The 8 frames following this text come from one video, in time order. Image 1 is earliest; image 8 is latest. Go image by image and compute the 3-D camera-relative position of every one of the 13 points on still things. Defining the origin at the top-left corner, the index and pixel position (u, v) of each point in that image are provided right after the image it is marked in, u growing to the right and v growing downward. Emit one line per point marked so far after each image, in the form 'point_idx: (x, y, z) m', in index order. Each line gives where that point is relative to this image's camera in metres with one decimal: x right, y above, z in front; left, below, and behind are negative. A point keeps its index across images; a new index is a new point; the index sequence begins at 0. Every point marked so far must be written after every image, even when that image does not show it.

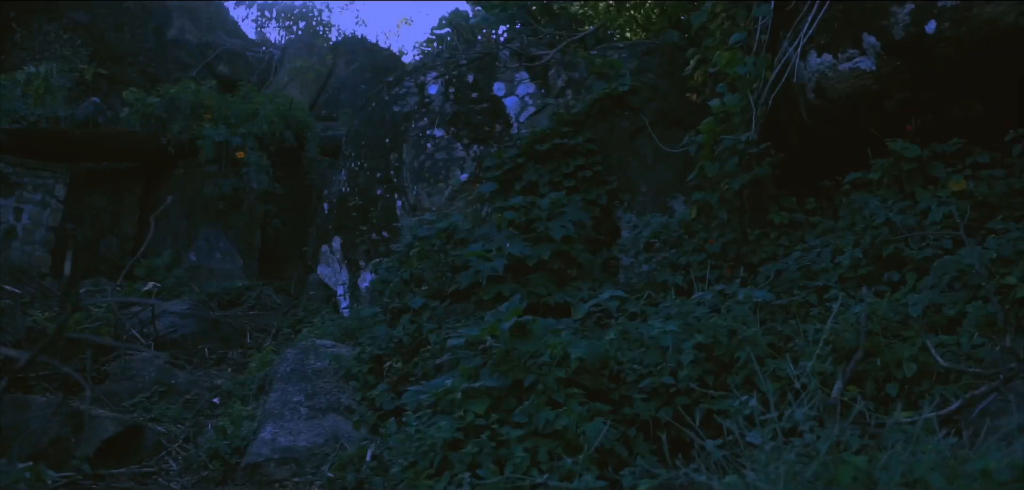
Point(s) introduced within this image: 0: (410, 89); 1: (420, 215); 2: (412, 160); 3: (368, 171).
0: (-0.5, +0.8, +5.5) m
1: (-0.5, +0.2, +5.1) m
2: (-0.5, +0.4, +5.3) m
3: (-0.8, +0.4, +5.5) m
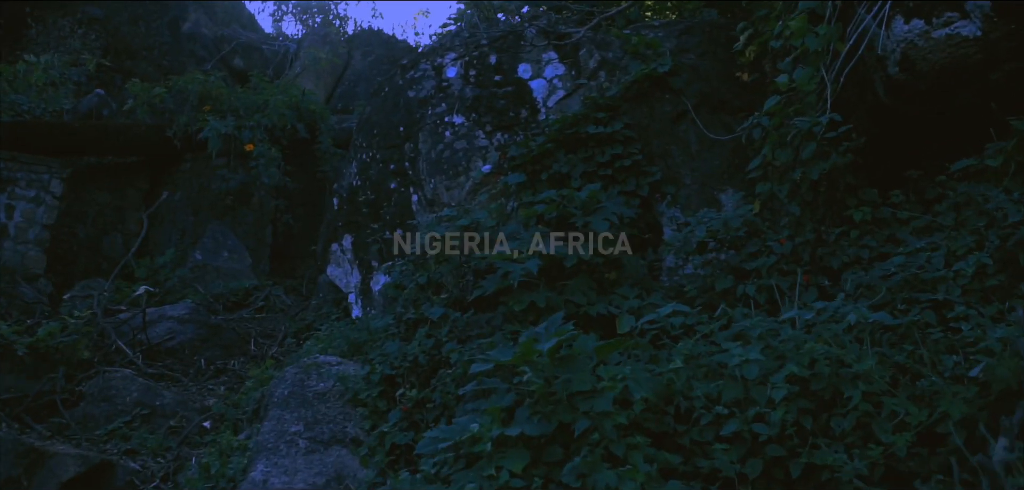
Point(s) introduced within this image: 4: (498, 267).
0: (-0.4, +0.8, +5.0) m
1: (-0.3, +0.2, +4.6) m
2: (-0.4, +0.4, +4.8) m
3: (-0.6, +0.4, +5.0) m
4: (0.0, -0.1, +3.3) m
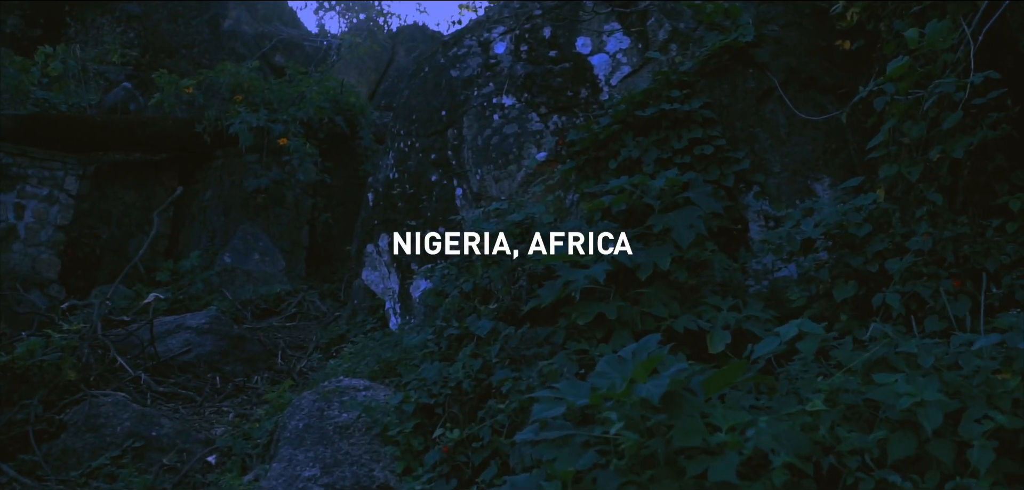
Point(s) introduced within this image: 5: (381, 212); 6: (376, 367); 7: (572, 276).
0: (-0.2, +0.8, +4.4) m
1: (-0.1, +0.2, +4.0) m
2: (-0.2, +0.4, +4.2) m
3: (-0.4, +0.4, +4.4) m
4: (+0.1, -0.1, +2.7) m
5: (-0.6, +0.1, +4.5) m
6: (-0.4, -0.4, +3.1) m
7: (+0.2, -0.1, +2.6) m
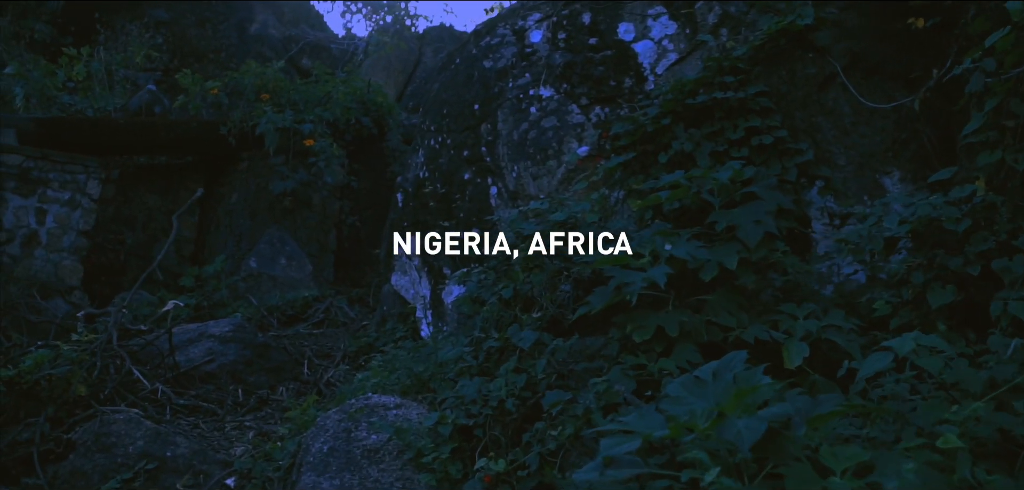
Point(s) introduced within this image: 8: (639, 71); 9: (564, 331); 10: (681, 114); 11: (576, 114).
0: (0.0, +0.8, +4.2) m
1: (0.0, +0.1, +3.8) m
2: (0.0, +0.4, +3.9) m
3: (-0.2, +0.4, +4.1) m
4: (+0.2, -0.1, +2.4) m
5: (-0.4, +0.1, +4.3) m
6: (-0.3, -0.4, +2.8) m
7: (+0.3, -0.1, +2.3) m
8: (+0.5, +0.6, +3.8) m
9: (+0.1, -0.2, +2.7) m
10: (+0.6, +0.4, +3.4) m
11: (+0.2, +0.5, +3.8) m
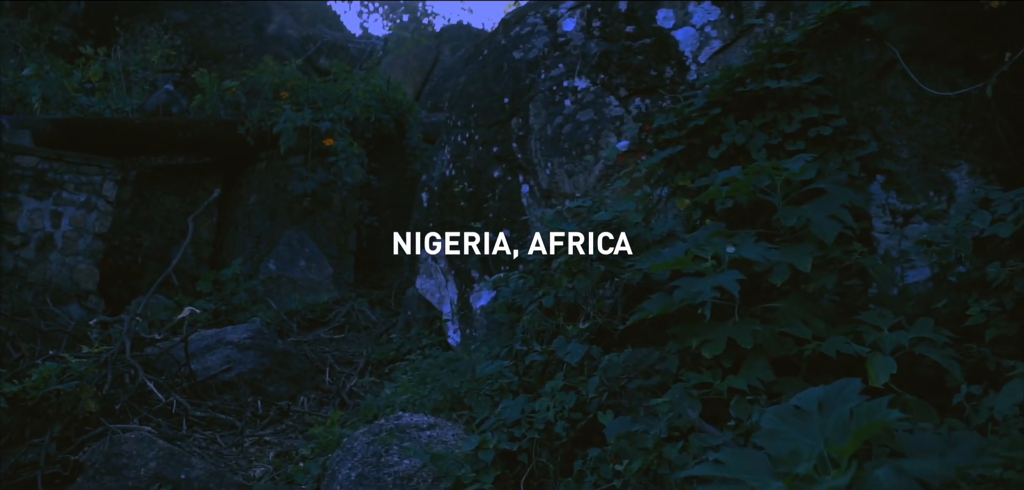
0: (+0.1, +0.8, +3.9) m
1: (+0.2, +0.1, +3.5) m
2: (+0.1, +0.4, +3.7) m
3: (-0.1, +0.4, +3.9) m
4: (+0.3, -0.1, +2.2) m
5: (-0.3, +0.1, +4.0) m
6: (-0.2, -0.4, +2.6) m
7: (+0.4, -0.1, +2.1) m
8: (+0.6, +0.6, +3.6) m
9: (+0.2, -0.2, +2.5) m
10: (+0.7, +0.4, +3.1) m
11: (+0.4, +0.5, +3.5) m
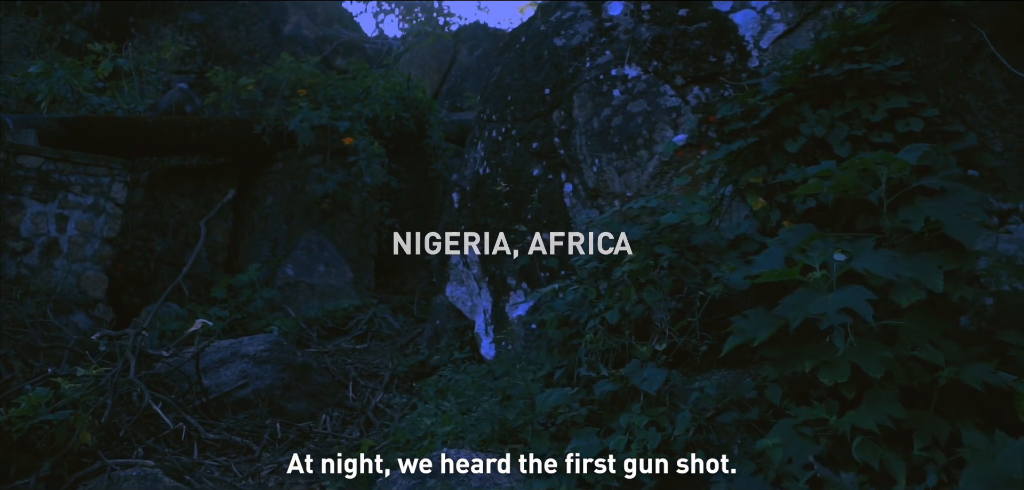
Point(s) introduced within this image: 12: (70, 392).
0: (+0.2, +0.8, +3.6) m
1: (+0.3, +0.1, +3.2) m
2: (+0.2, +0.4, +3.3) m
3: (0.0, +0.4, +3.5) m
4: (+0.4, -0.1, +1.8) m
5: (-0.2, +0.1, +3.7) m
6: (-0.1, -0.4, +2.3) m
7: (+0.5, -0.1, +1.7) m
8: (+0.7, +0.6, +3.2) m
9: (+0.4, -0.2, +2.1) m
10: (+0.8, +0.4, +2.8) m
11: (+0.5, +0.5, +3.2) m
12: (-1.2, -0.4, +2.9) m
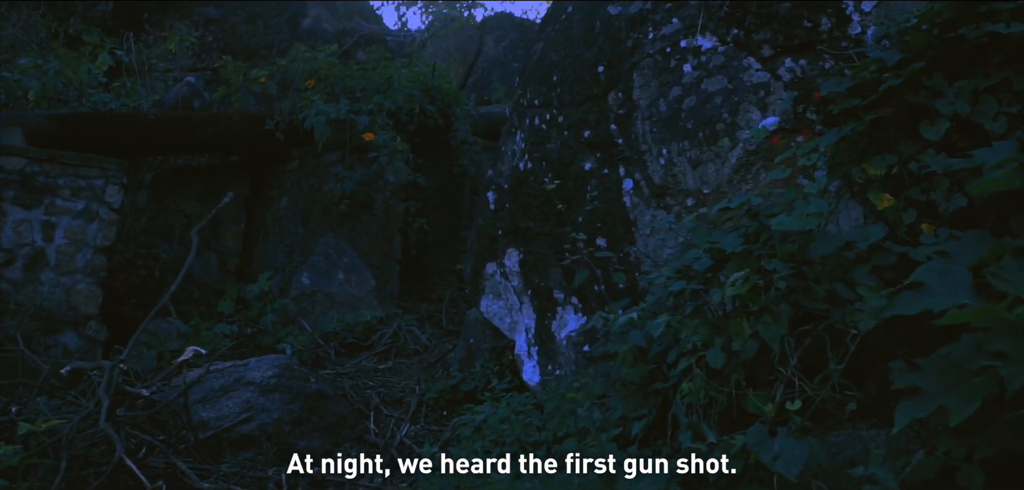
0: (+0.4, +0.8, +3.0) m
1: (+0.4, +0.1, +2.6) m
2: (+0.4, +0.4, +2.8) m
3: (+0.2, +0.3, +3.0) m
4: (+0.5, -0.1, +1.2) m
5: (0.0, +0.1, +3.1) m
6: (+0.1, -0.4, +1.7) m
7: (+0.6, -0.1, +1.2) m
8: (+0.8, +0.6, +2.7) m
9: (+0.5, -0.3, +1.6) m
10: (+0.9, +0.4, +2.2) m
11: (+0.6, +0.4, +2.6) m
12: (-1.1, -0.4, +2.4) m
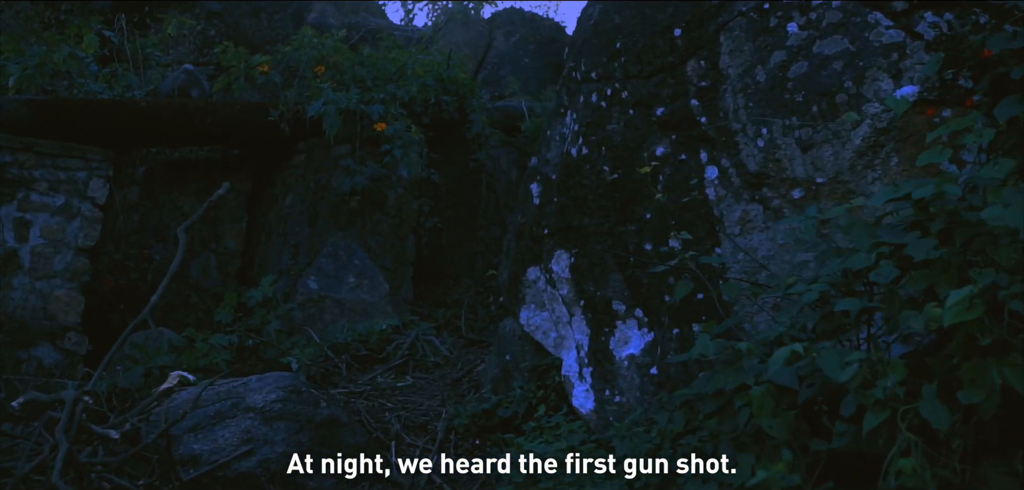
0: (+0.5, +0.8, +2.5) m
1: (+0.6, +0.1, +2.1) m
2: (+0.5, +0.4, +2.2) m
3: (+0.3, +0.3, +2.5) m
4: (+0.7, -0.1, +0.7) m
5: (+0.1, +0.1, +2.6) m
6: (+0.2, -0.4, +1.2) m
7: (+0.7, -0.1, +0.7) m
8: (+1.0, +0.6, +2.1) m
9: (+0.6, -0.3, +1.0) m
10: (+1.0, +0.4, +1.7) m
11: (+0.7, +0.4, +2.1) m
12: (-1.0, -0.4, +1.9) m
